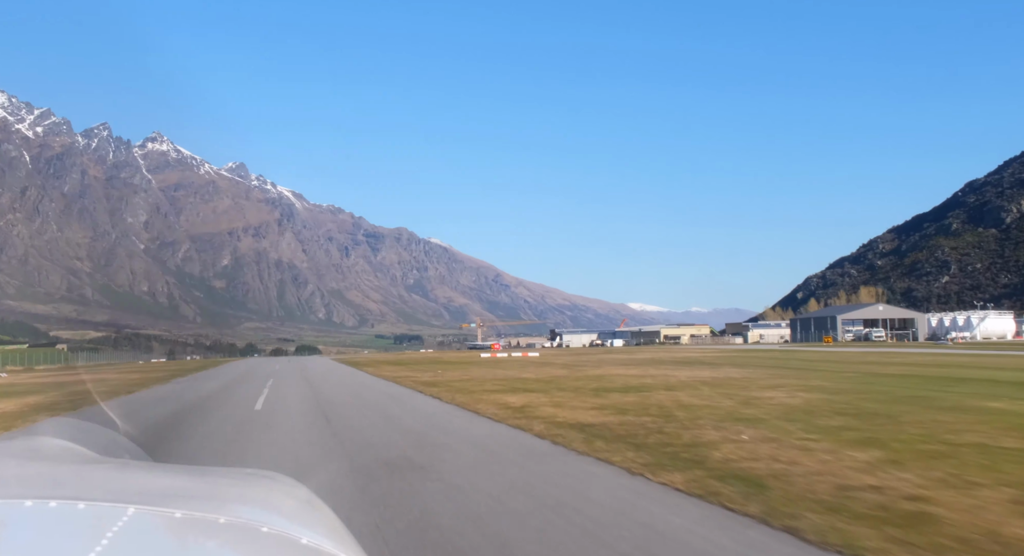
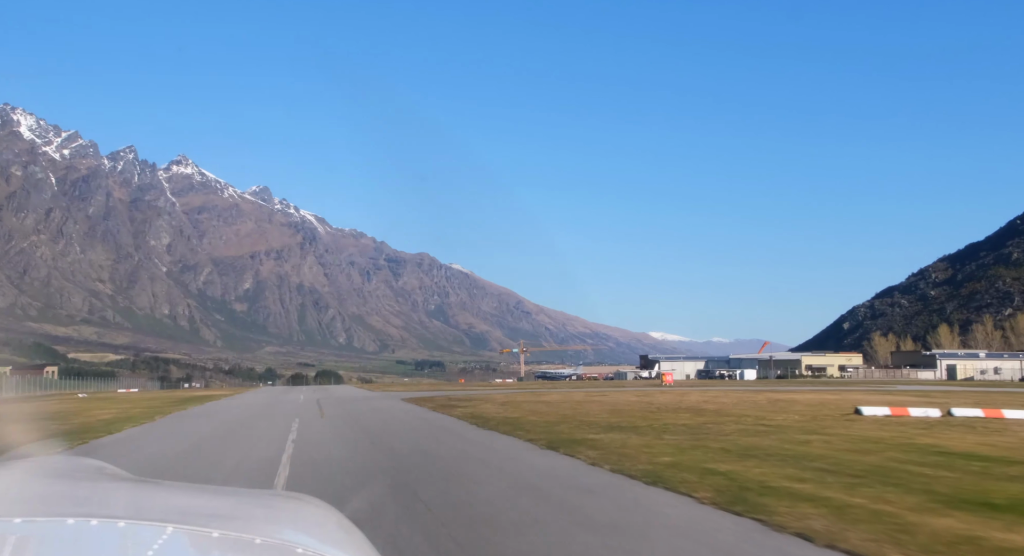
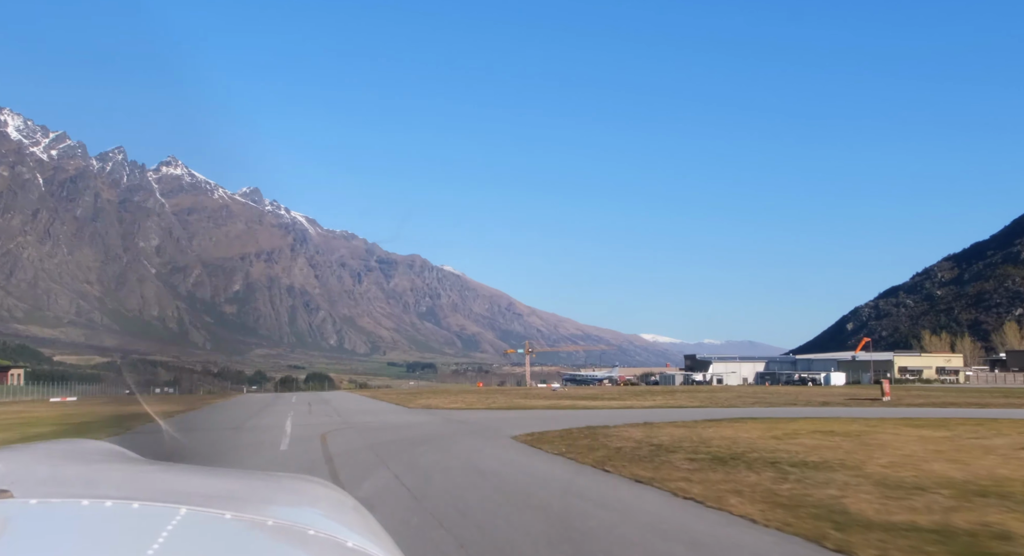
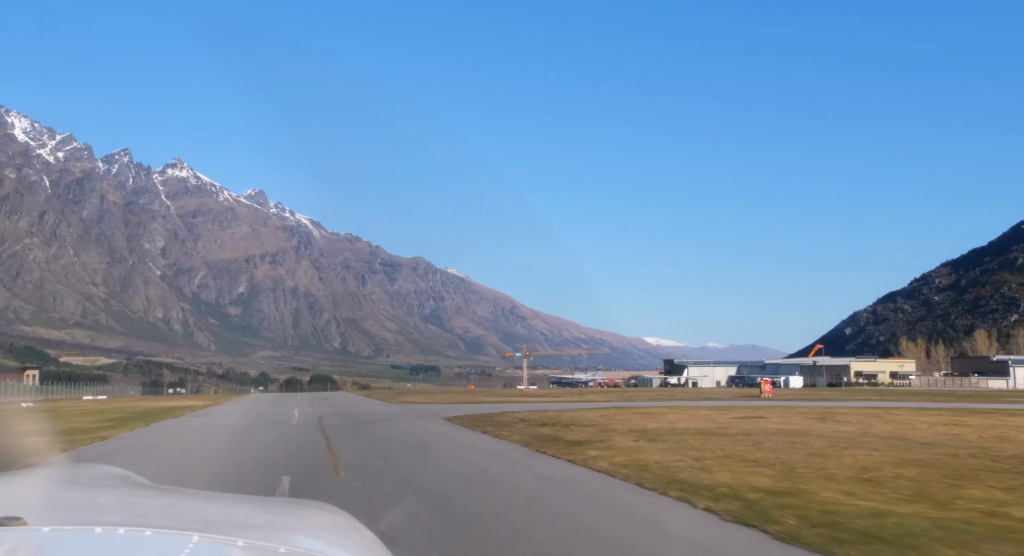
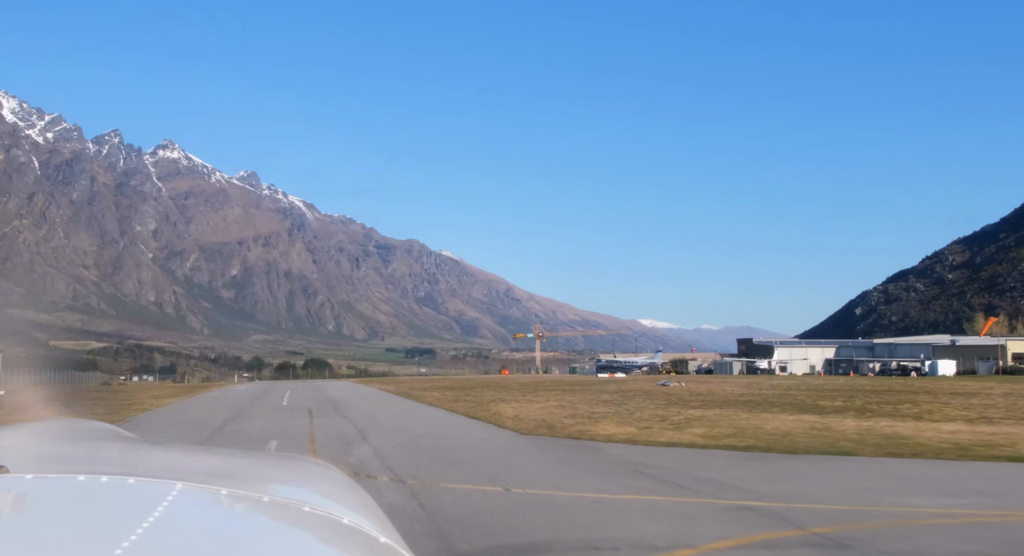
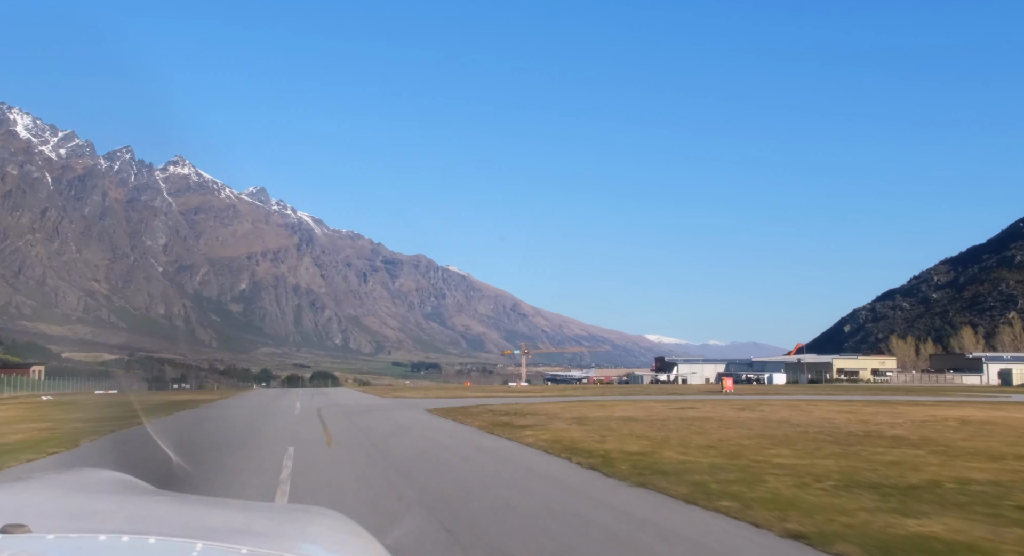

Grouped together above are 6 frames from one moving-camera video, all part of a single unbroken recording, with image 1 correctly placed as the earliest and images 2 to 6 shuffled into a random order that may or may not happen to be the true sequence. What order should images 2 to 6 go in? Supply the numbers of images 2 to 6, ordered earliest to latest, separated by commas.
2, 6, 4, 3, 5
